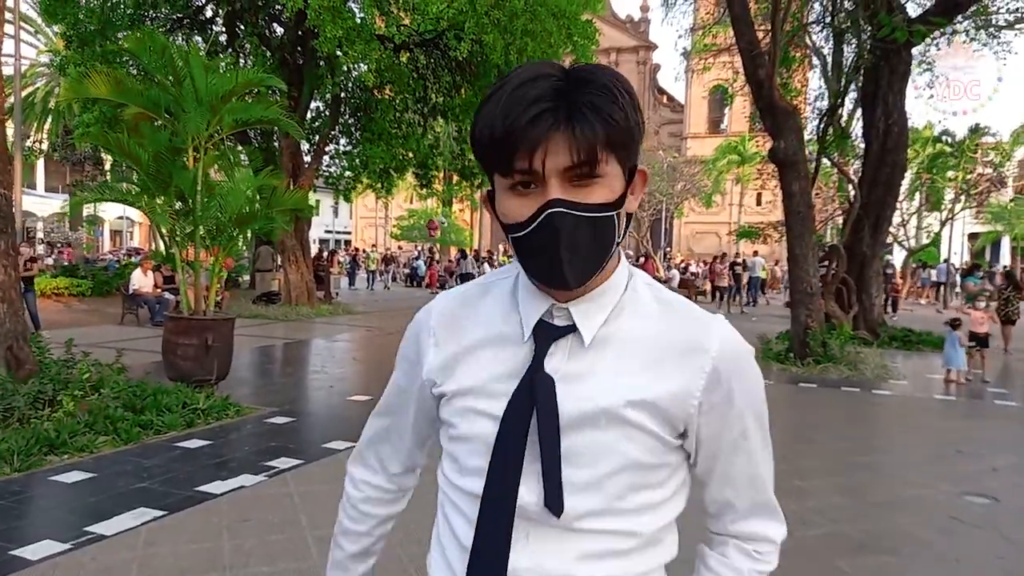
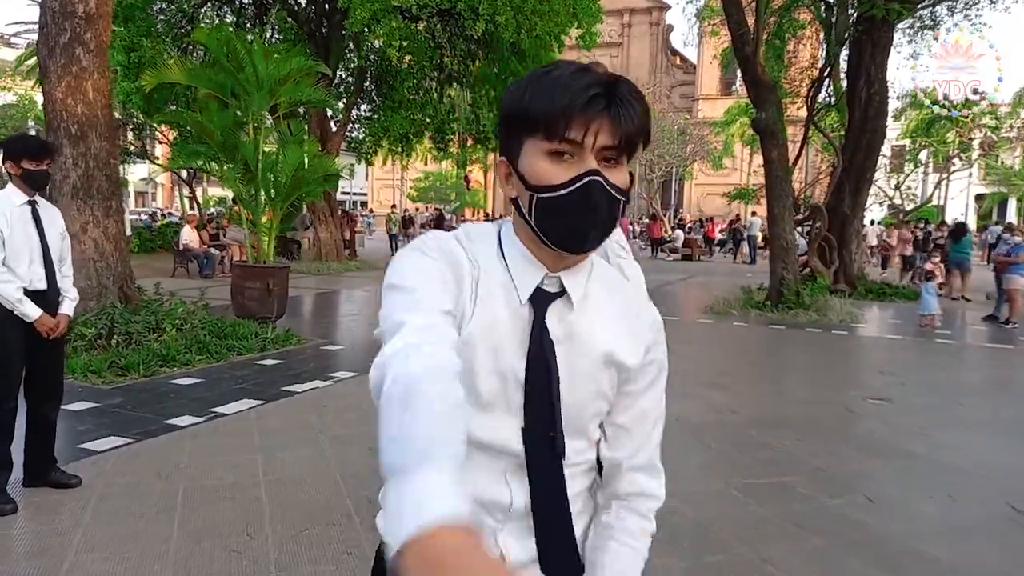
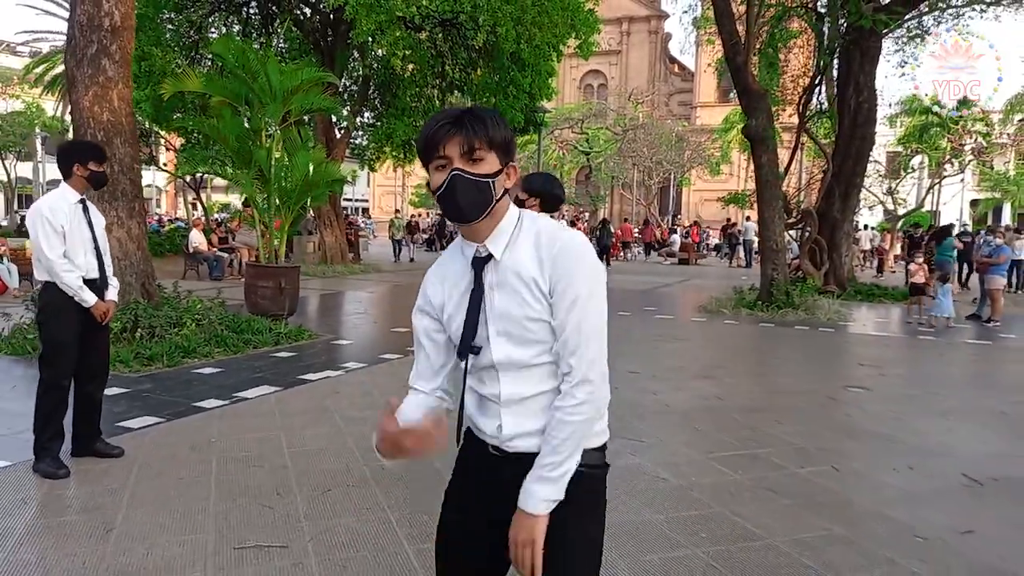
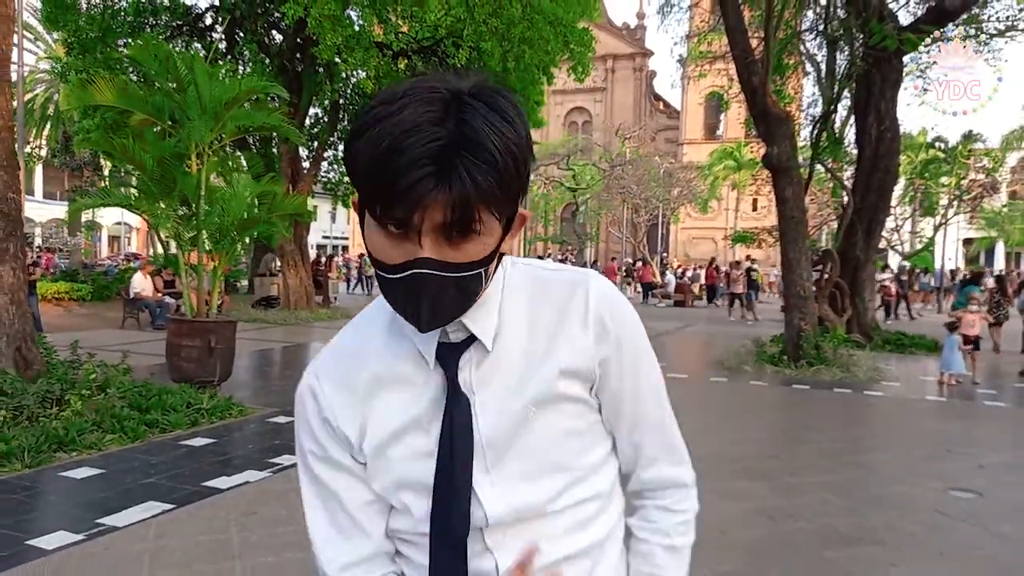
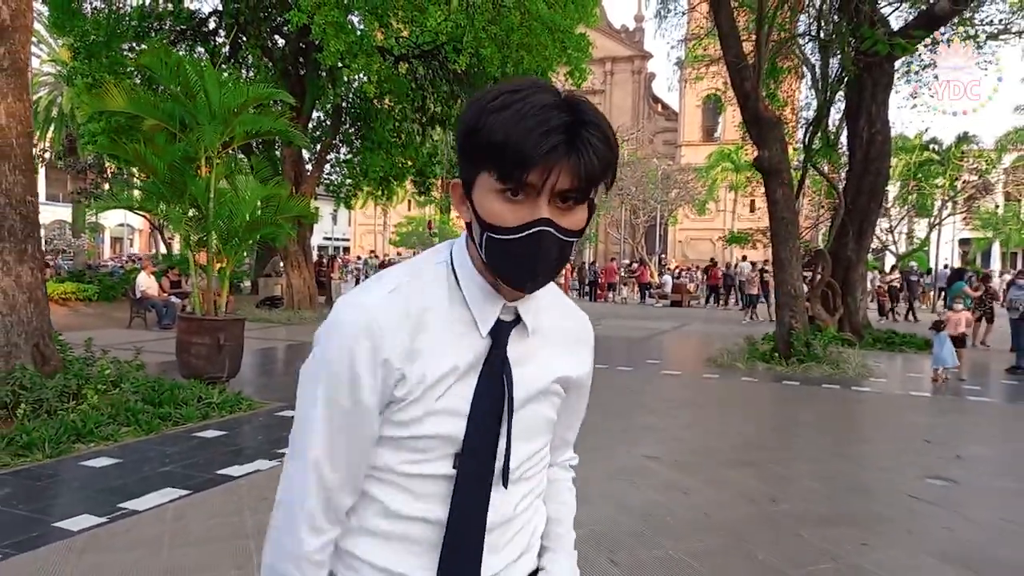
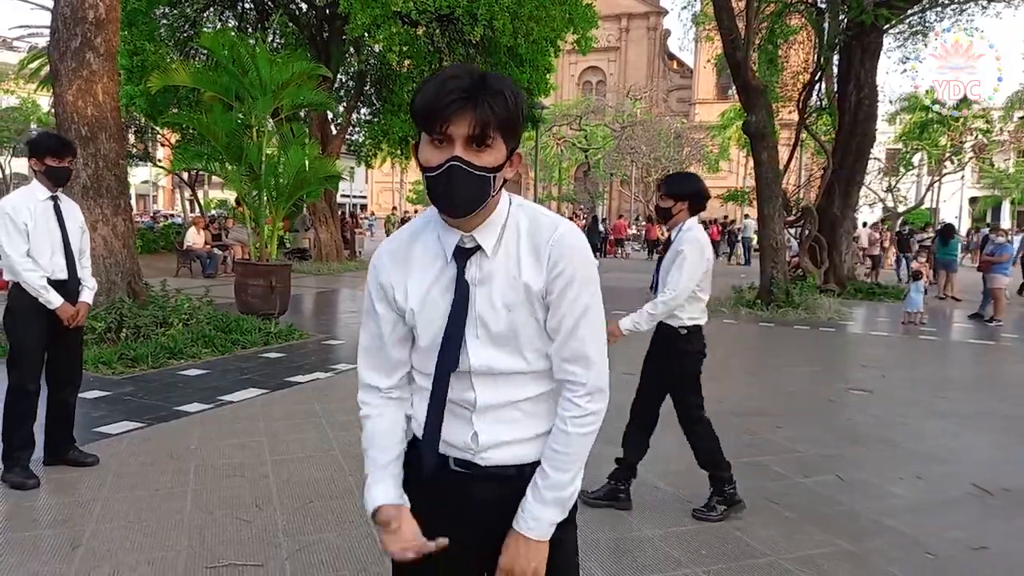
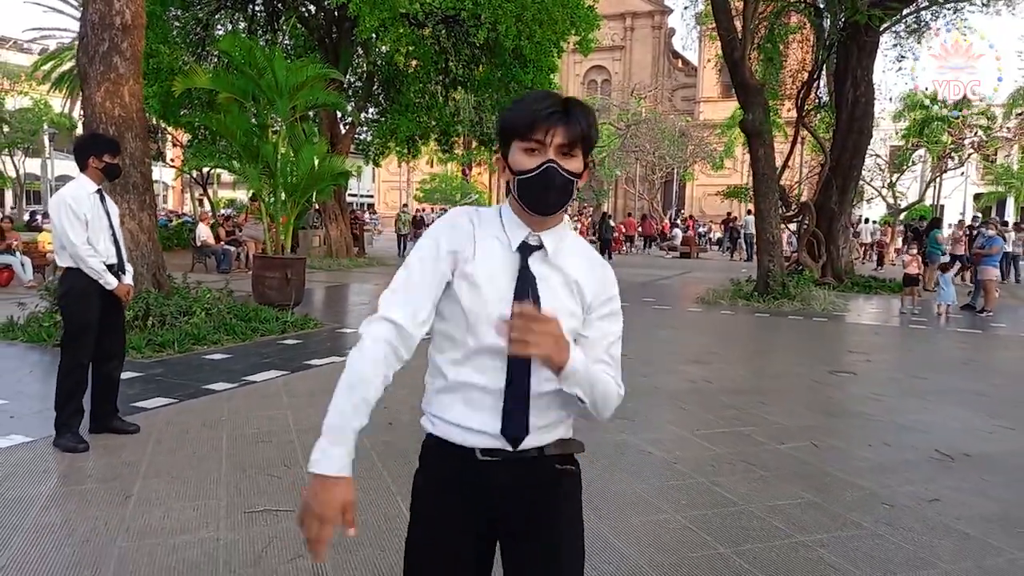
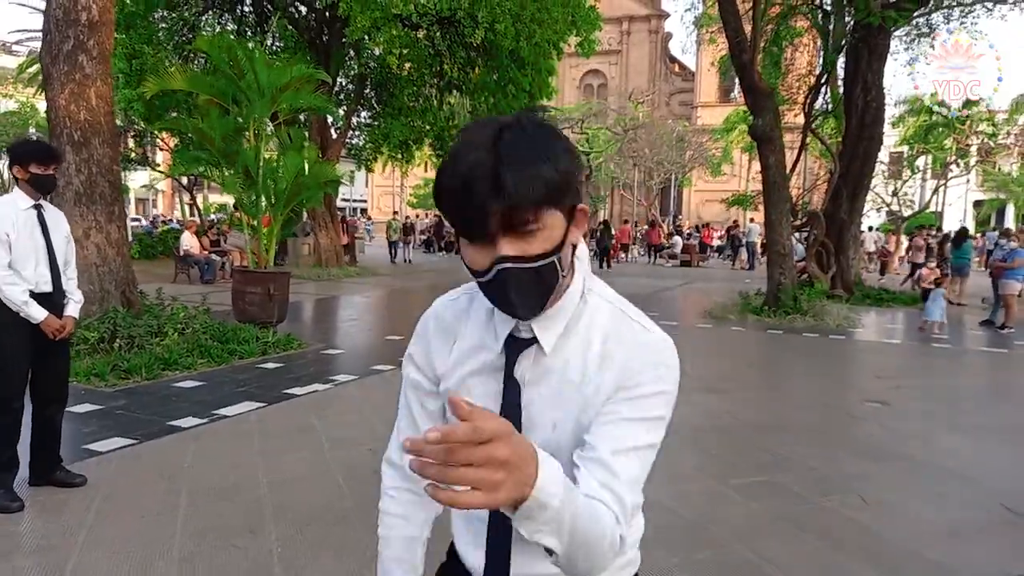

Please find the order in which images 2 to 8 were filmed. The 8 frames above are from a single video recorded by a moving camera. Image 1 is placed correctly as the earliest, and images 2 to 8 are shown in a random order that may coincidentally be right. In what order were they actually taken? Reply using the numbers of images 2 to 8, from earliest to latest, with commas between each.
4, 5, 6, 2, 8, 3, 7
